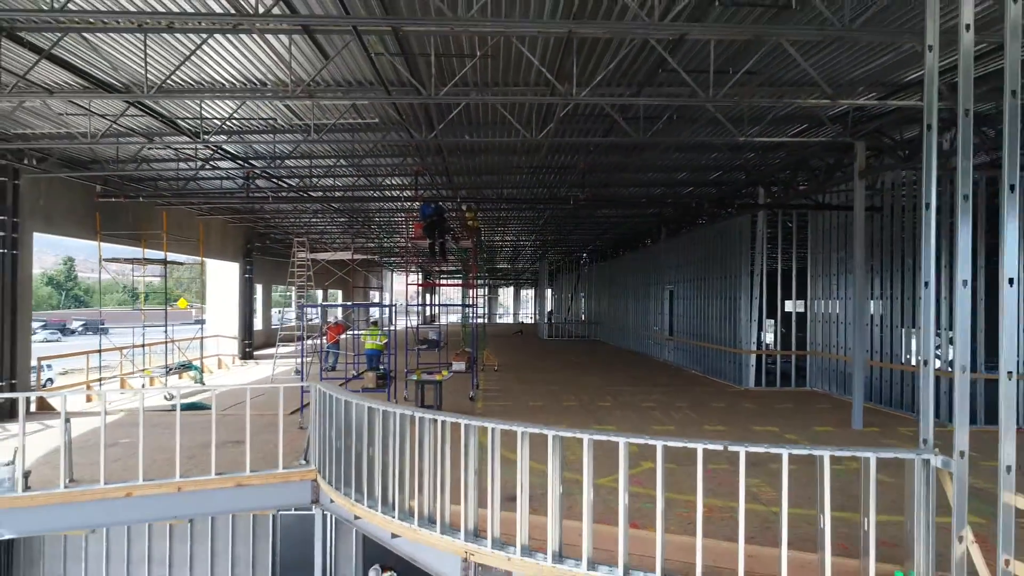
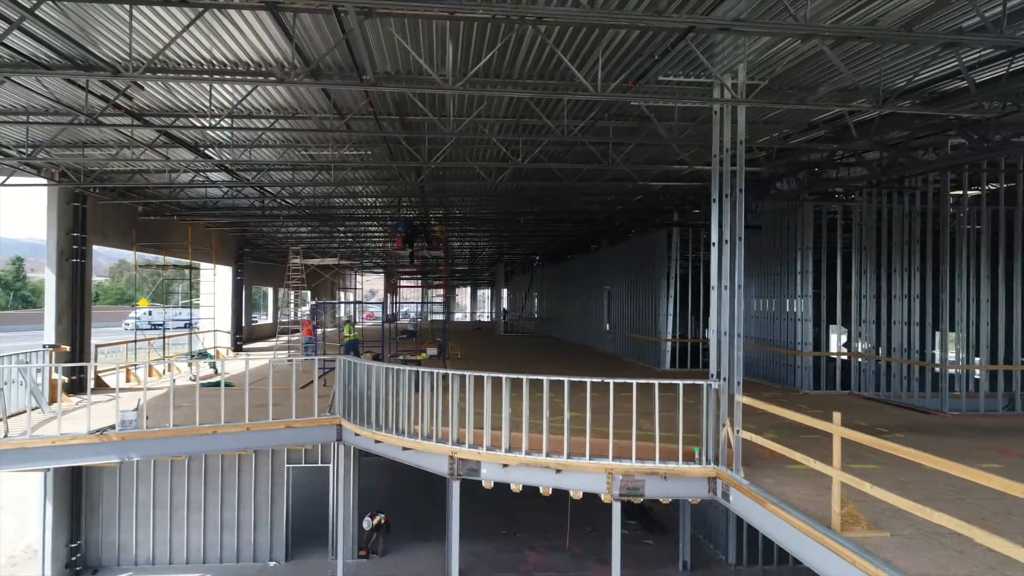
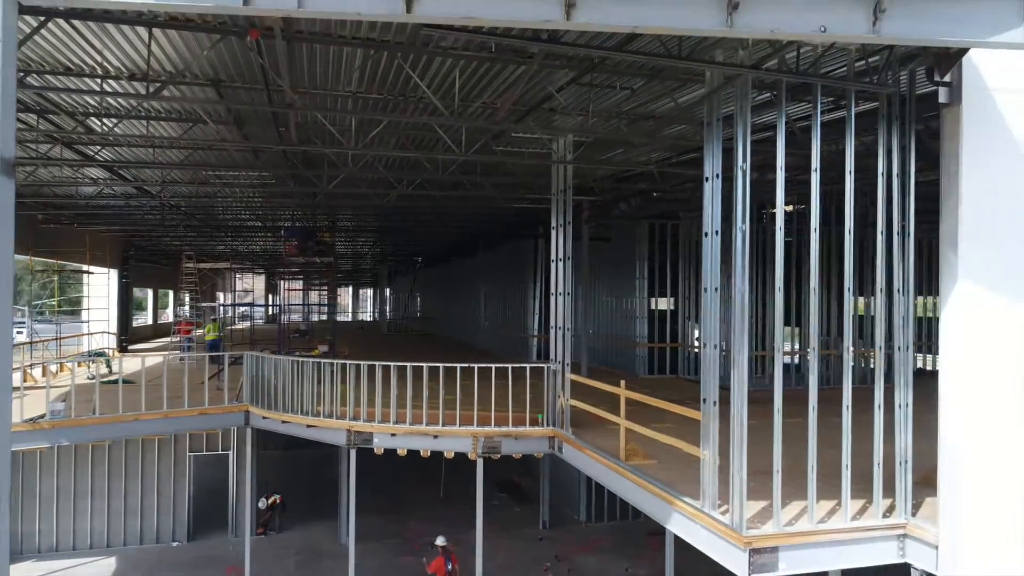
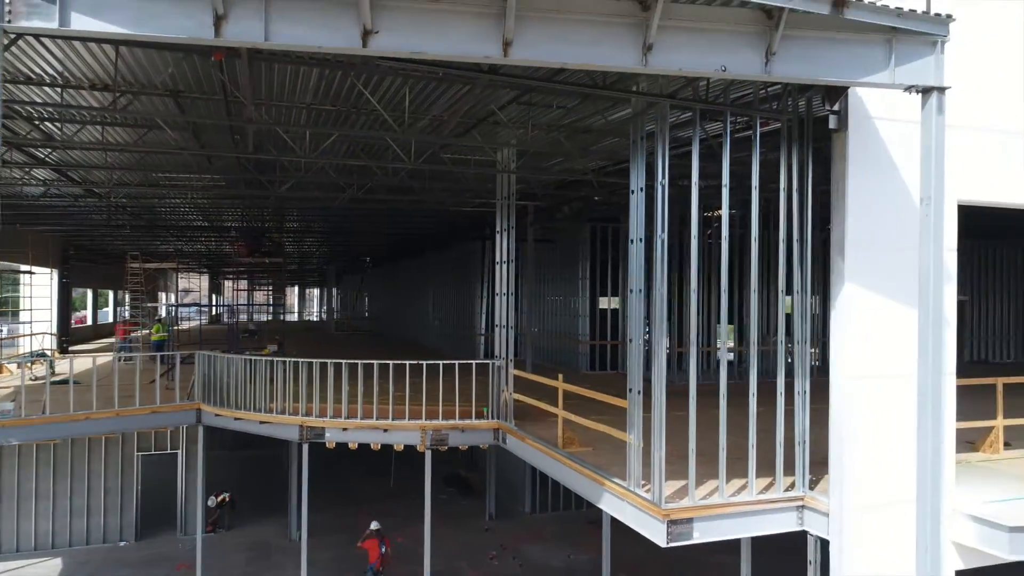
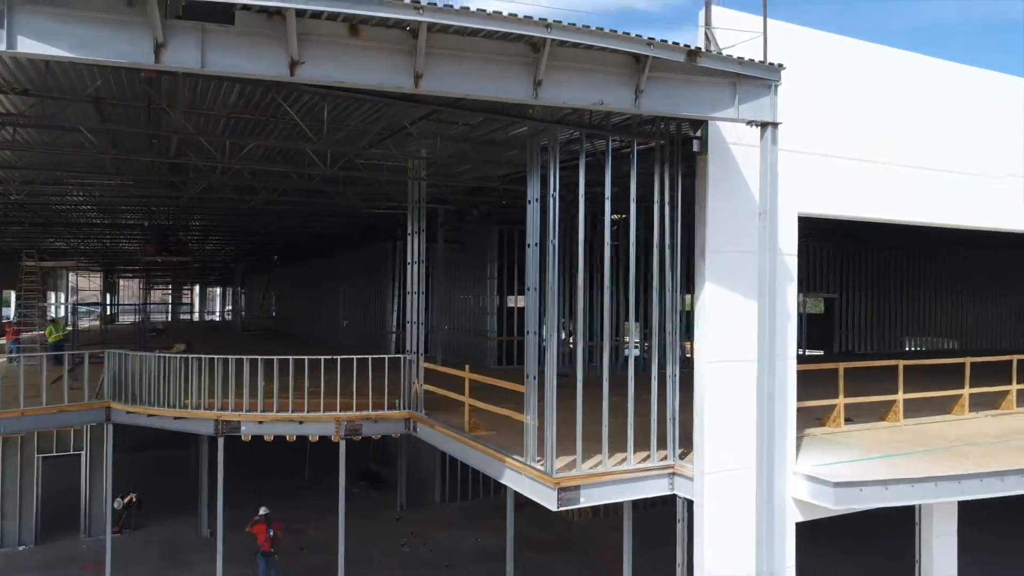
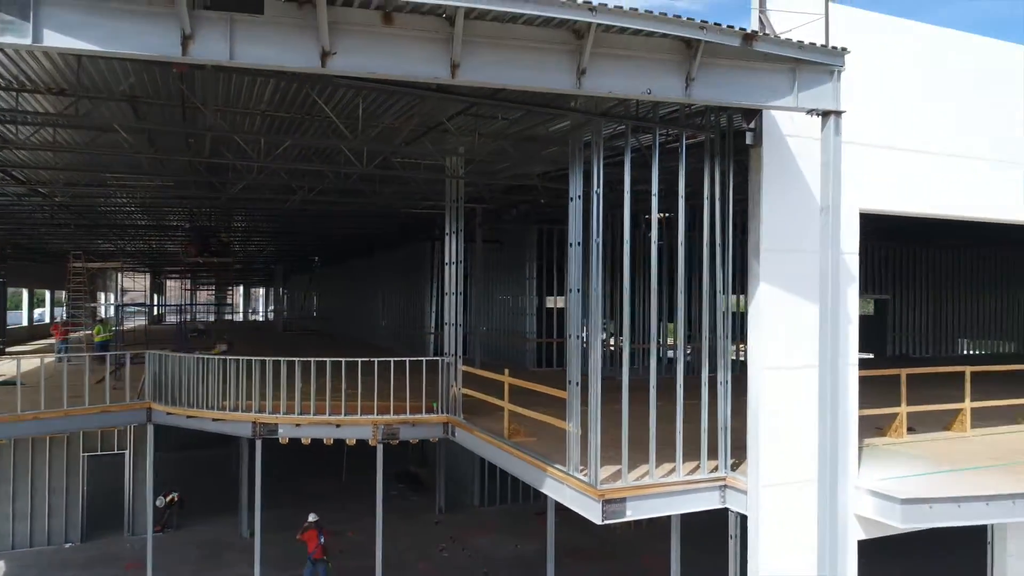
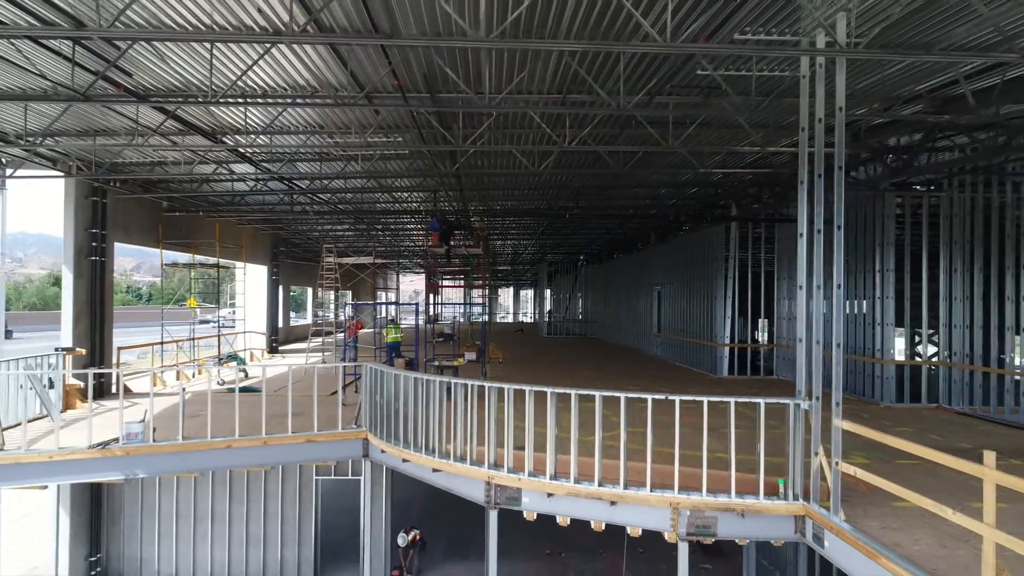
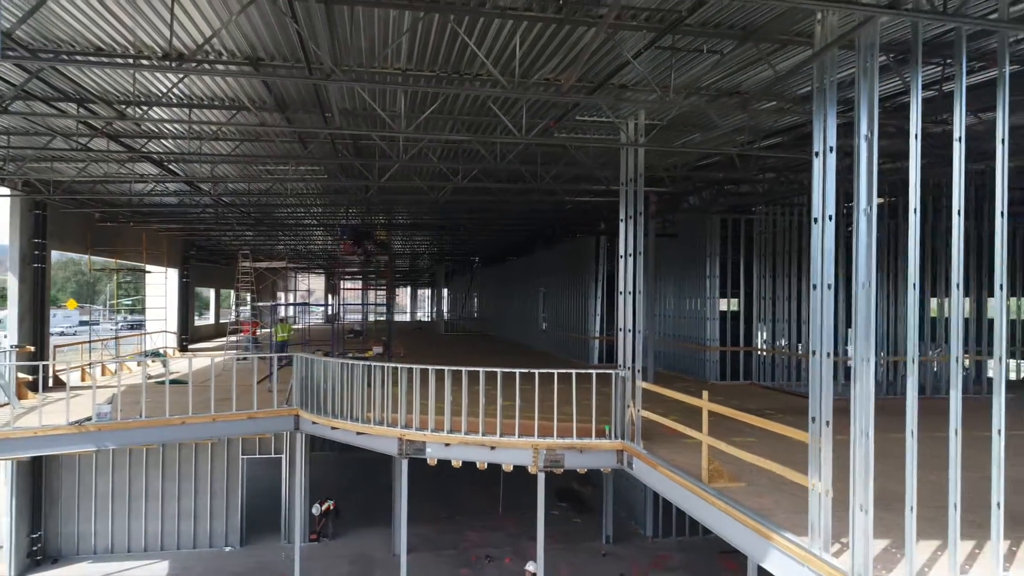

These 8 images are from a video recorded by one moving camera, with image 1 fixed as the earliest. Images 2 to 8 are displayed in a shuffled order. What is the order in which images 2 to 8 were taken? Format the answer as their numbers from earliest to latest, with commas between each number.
7, 2, 8, 3, 4, 6, 5
